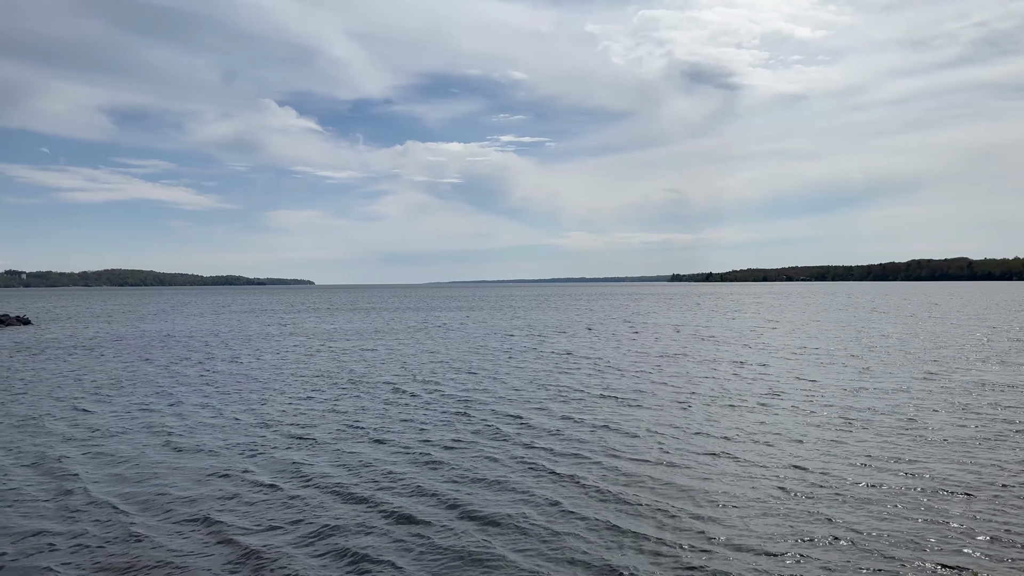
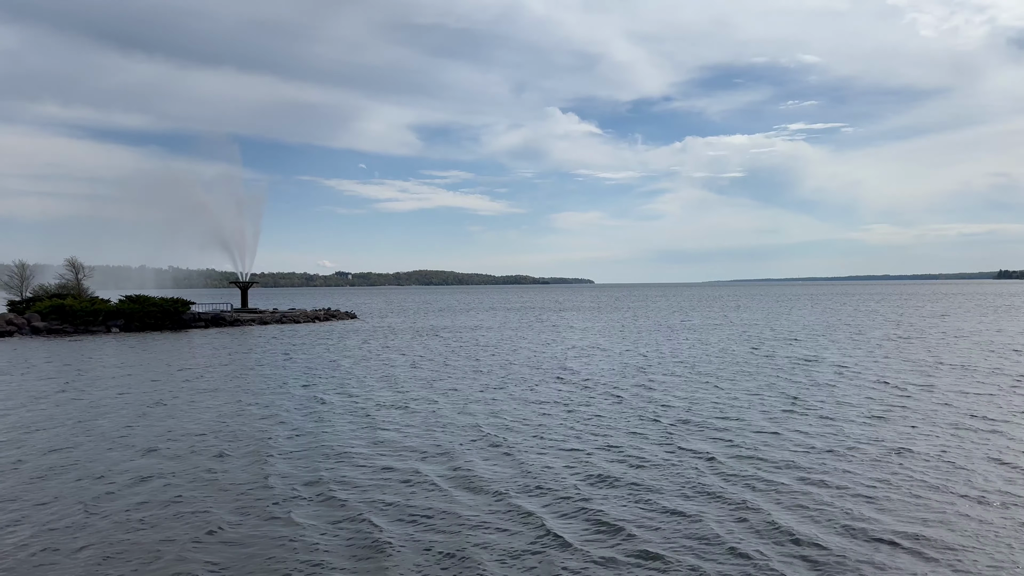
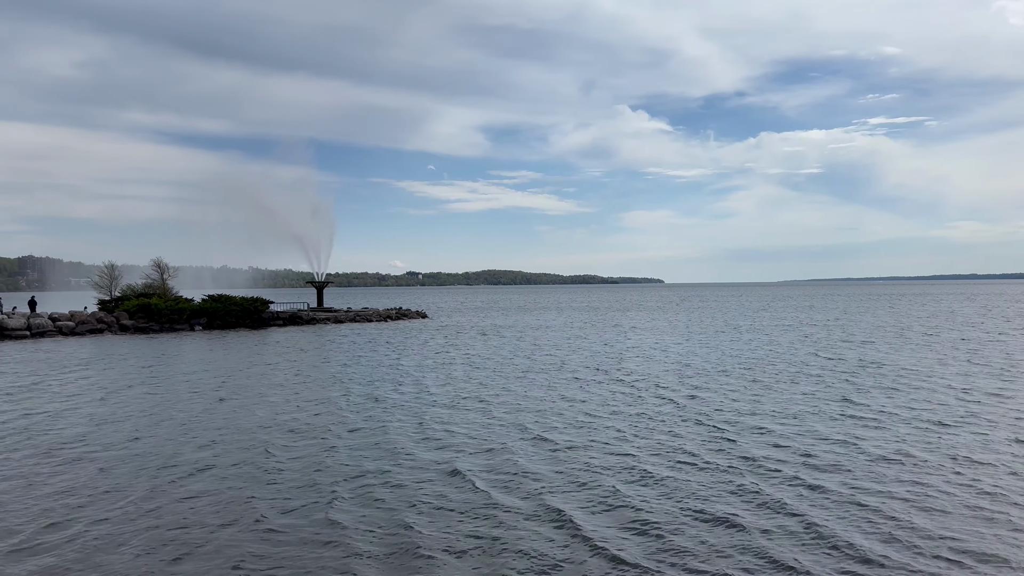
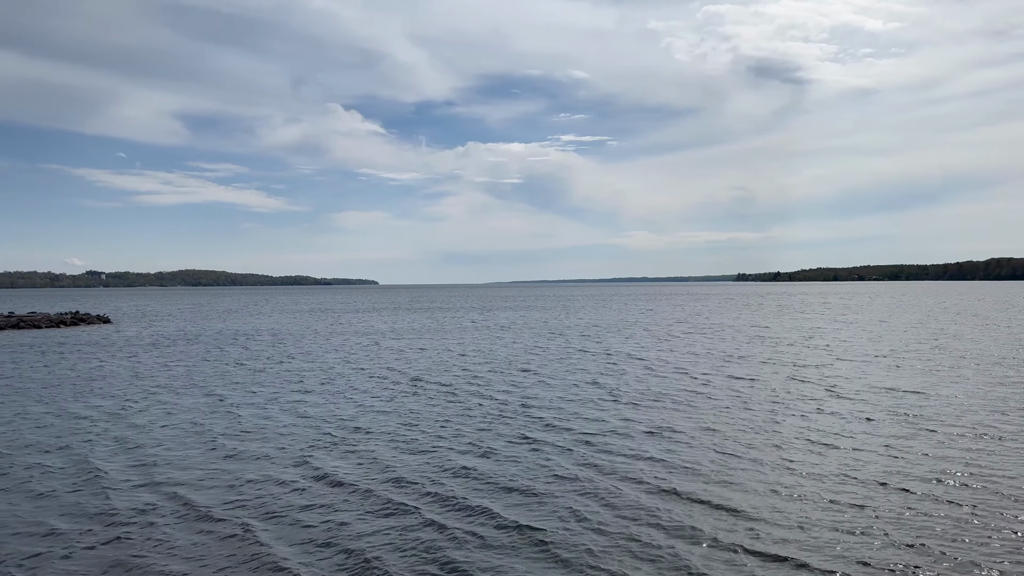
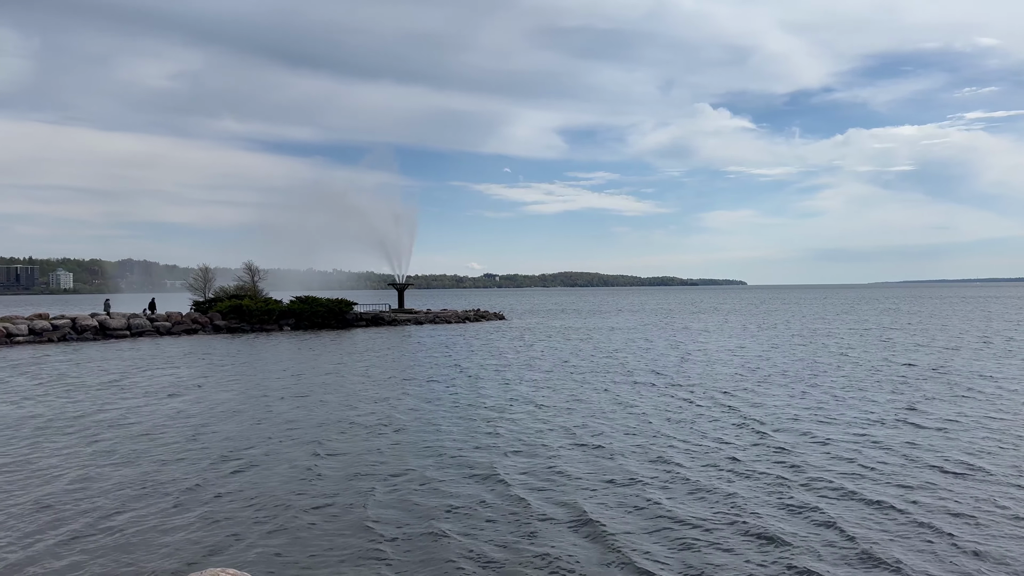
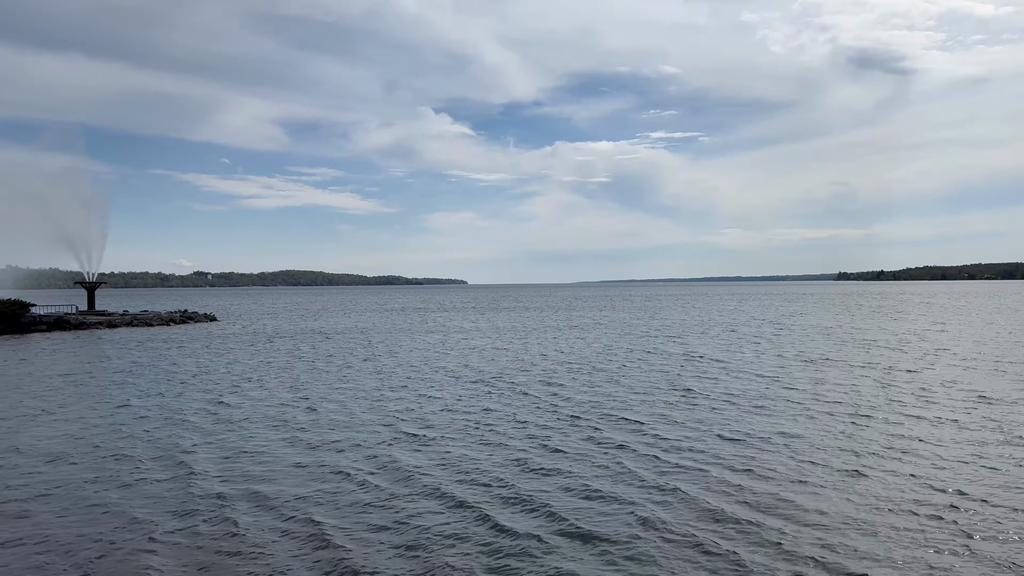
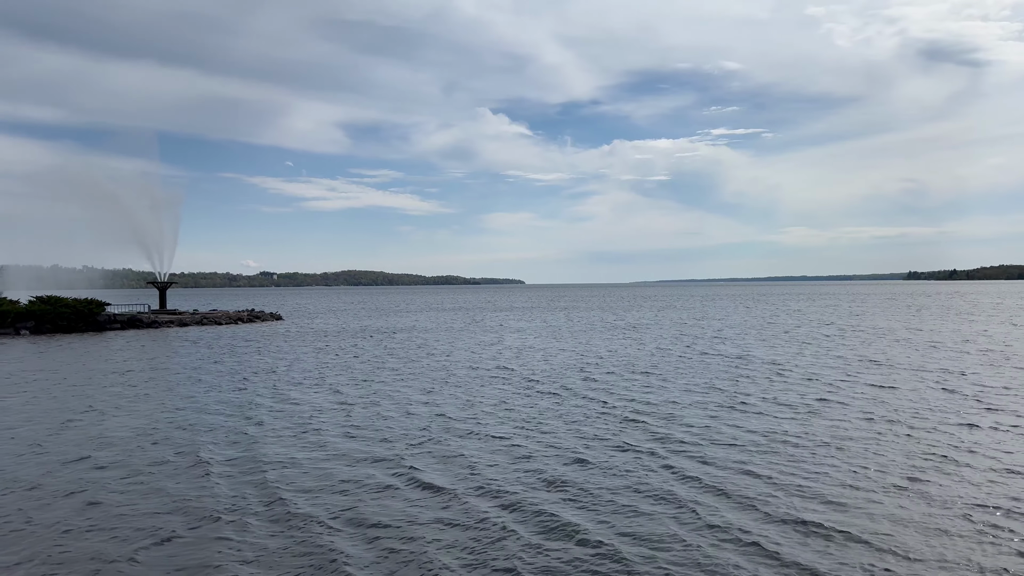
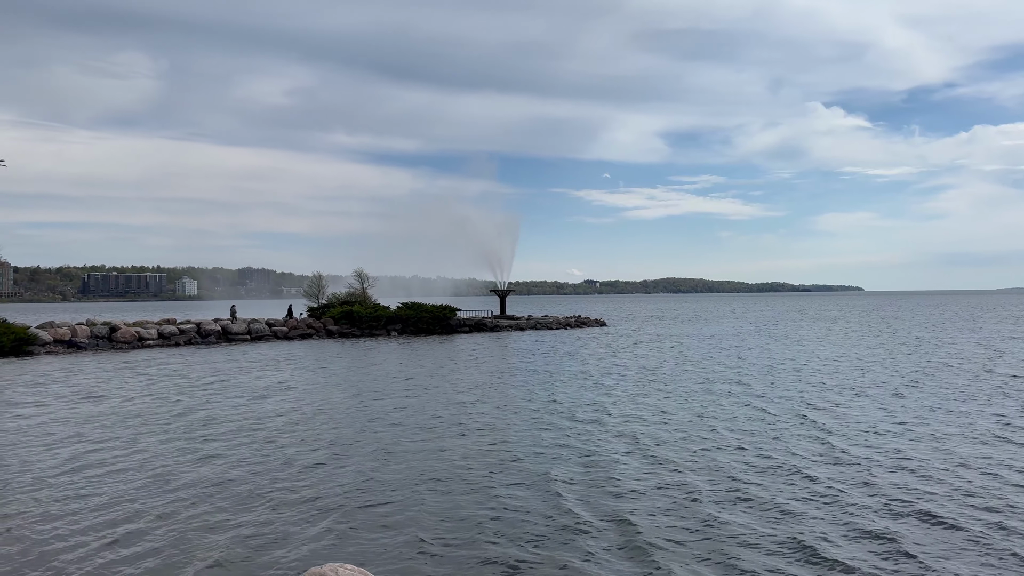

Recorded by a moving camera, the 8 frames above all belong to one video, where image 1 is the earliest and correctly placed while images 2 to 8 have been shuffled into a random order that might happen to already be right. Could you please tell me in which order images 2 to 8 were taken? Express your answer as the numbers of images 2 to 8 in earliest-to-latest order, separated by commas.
4, 6, 7, 2, 3, 5, 8
